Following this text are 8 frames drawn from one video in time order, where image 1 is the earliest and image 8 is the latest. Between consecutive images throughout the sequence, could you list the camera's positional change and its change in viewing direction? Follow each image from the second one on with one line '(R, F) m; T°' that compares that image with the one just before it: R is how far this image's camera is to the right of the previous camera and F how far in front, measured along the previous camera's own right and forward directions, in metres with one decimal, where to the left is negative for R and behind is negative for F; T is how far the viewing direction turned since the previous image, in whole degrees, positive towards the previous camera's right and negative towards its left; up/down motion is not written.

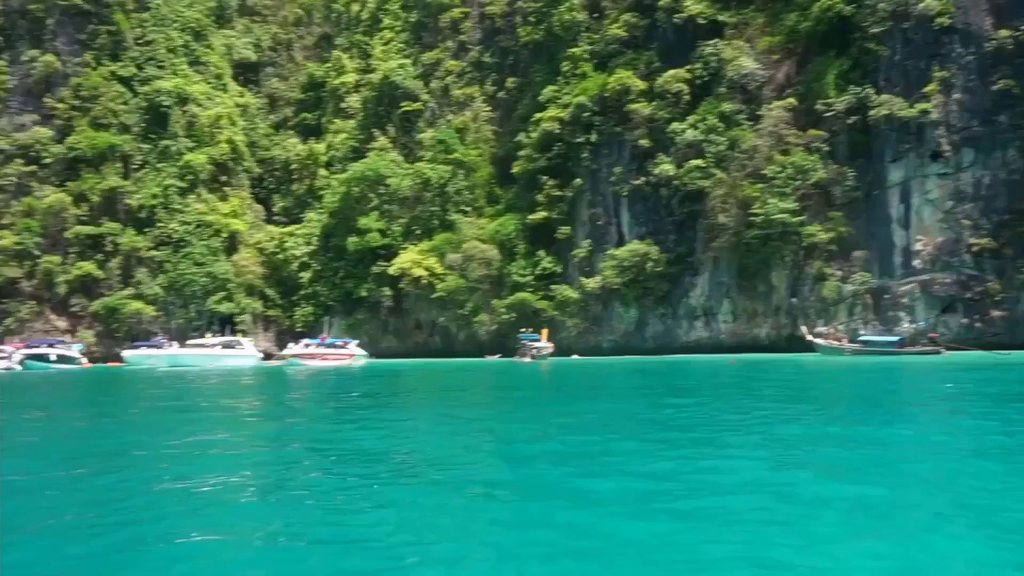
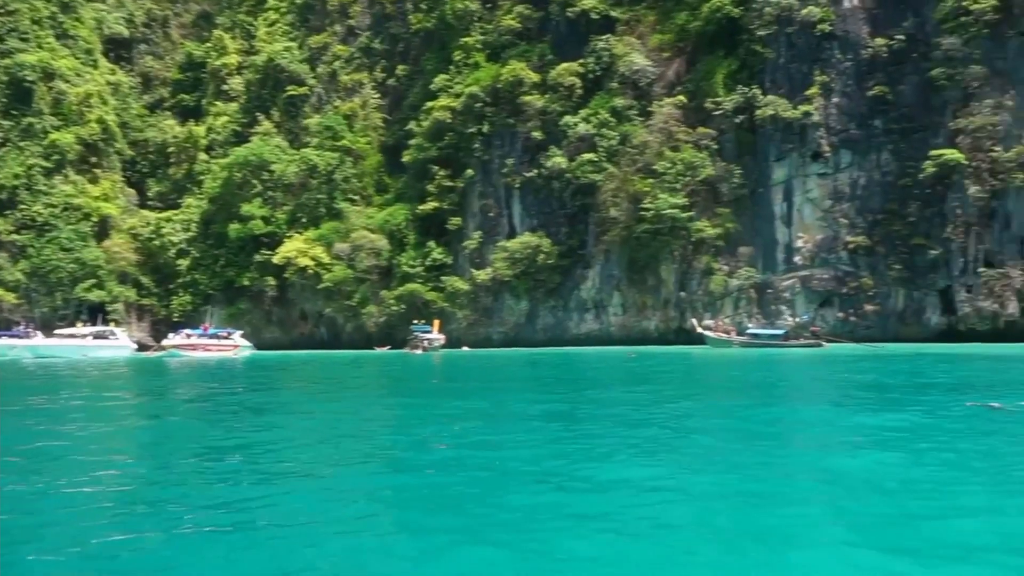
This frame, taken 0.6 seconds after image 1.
(-0.5, +0.3) m; +7°
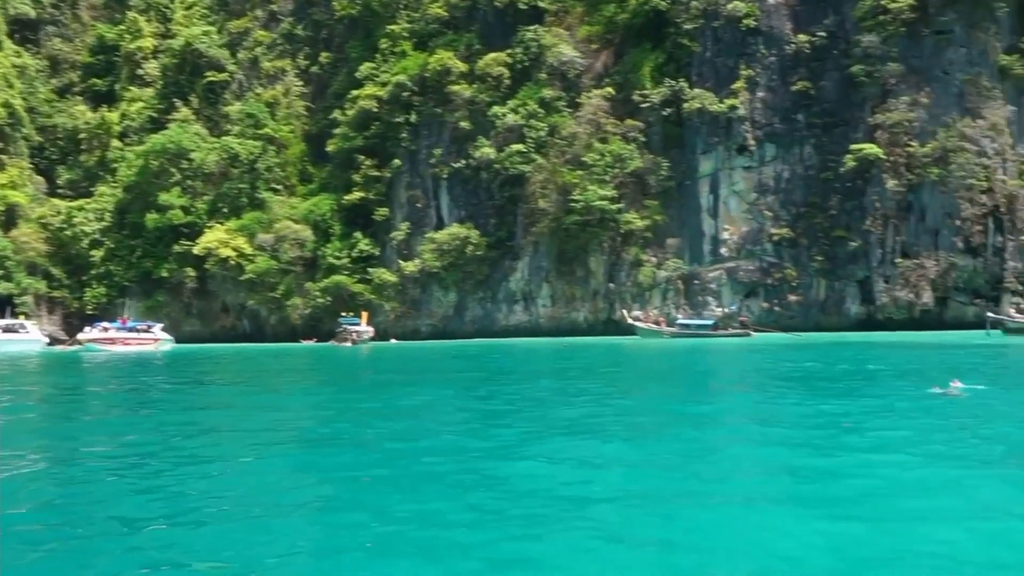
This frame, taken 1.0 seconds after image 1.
(-0.3, +0.2) m; +5°
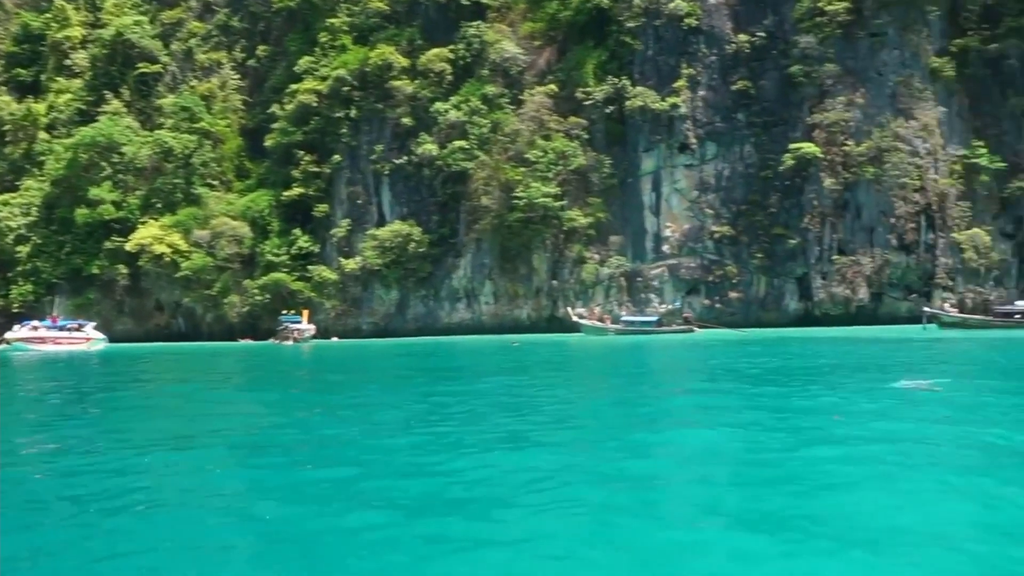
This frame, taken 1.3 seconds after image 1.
(-0.2, +0.2) m; +4°
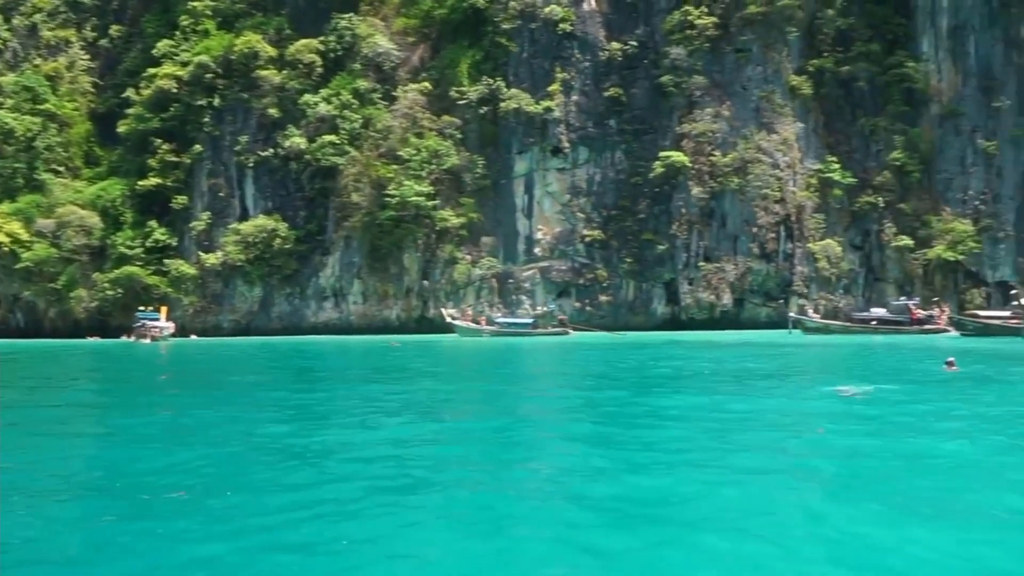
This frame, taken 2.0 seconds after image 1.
(-0.6, +0.4) m; +9°
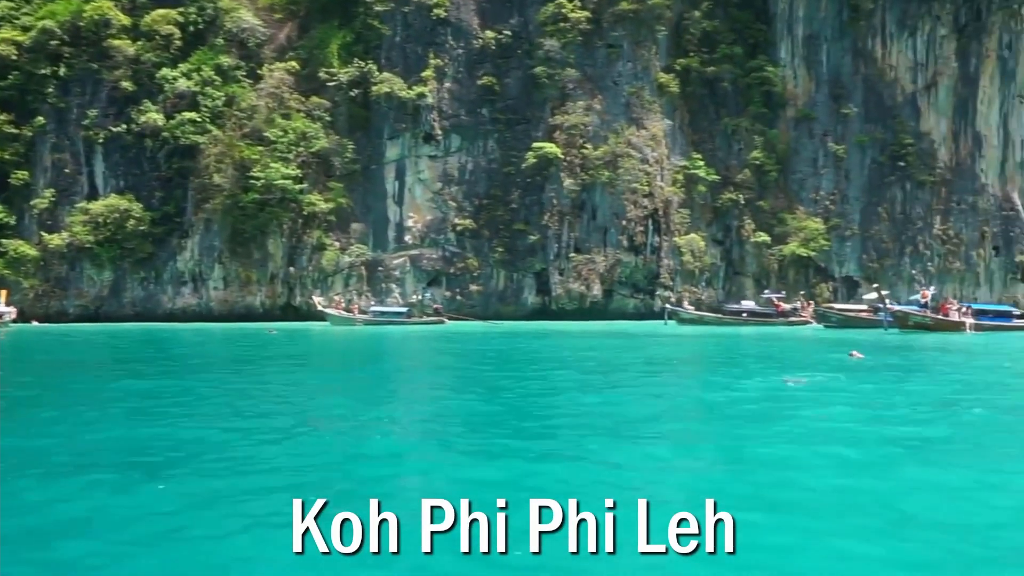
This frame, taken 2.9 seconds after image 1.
(-0.9, +0.3) m; +9°
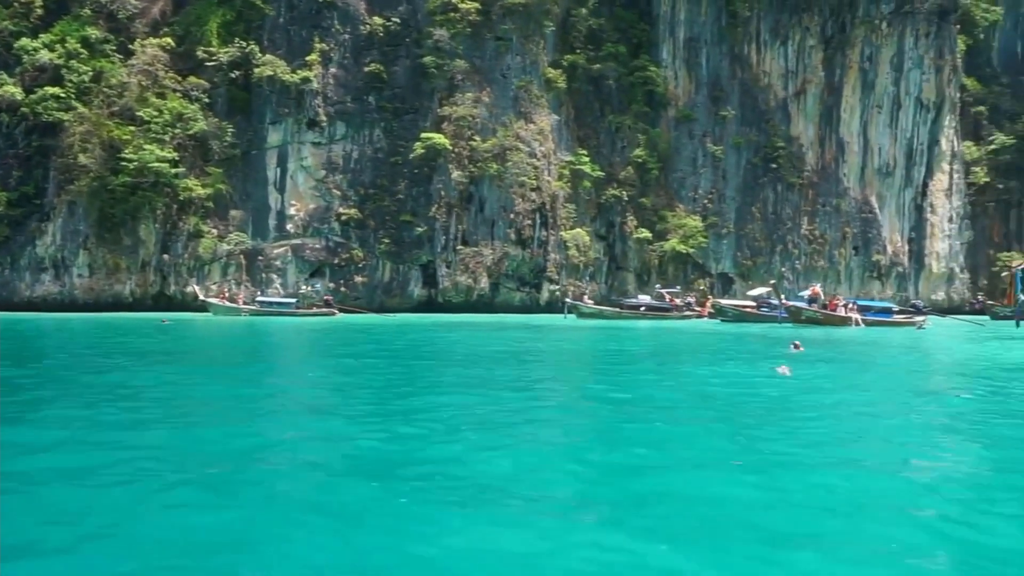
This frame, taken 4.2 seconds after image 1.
(-1.1, +0.3) m; +9°
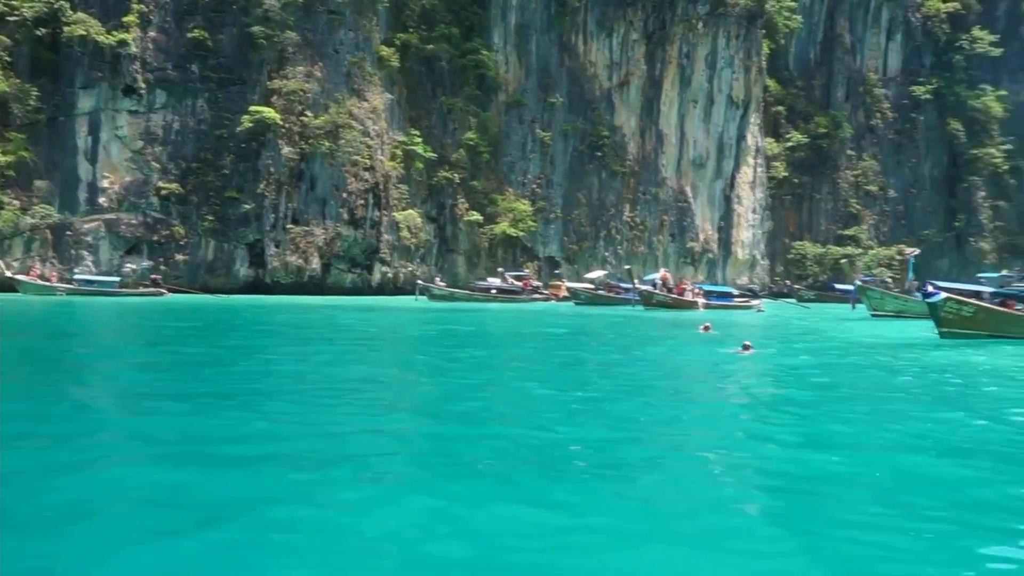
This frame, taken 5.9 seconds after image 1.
(-1.2, +0.2) m; +12°
